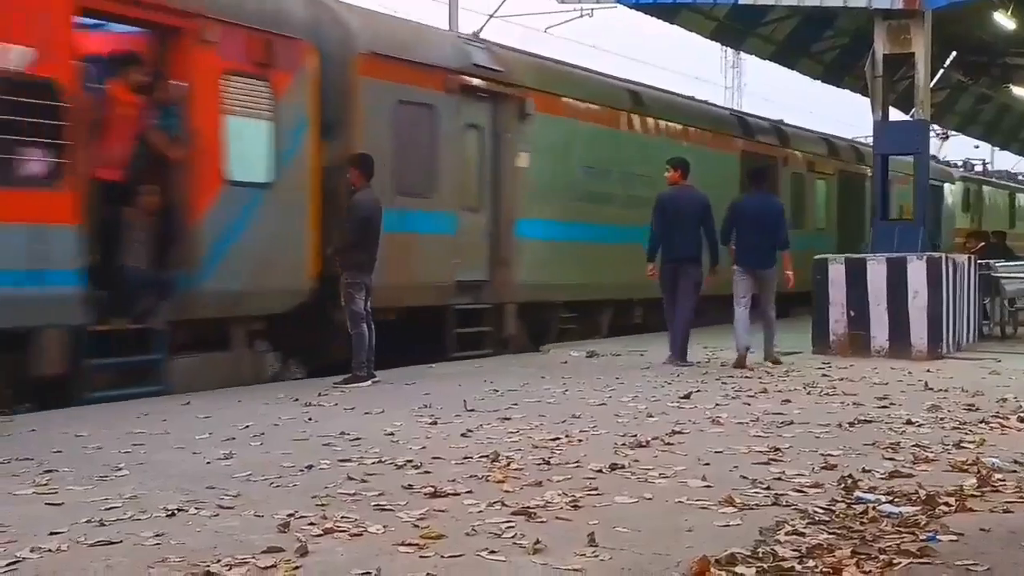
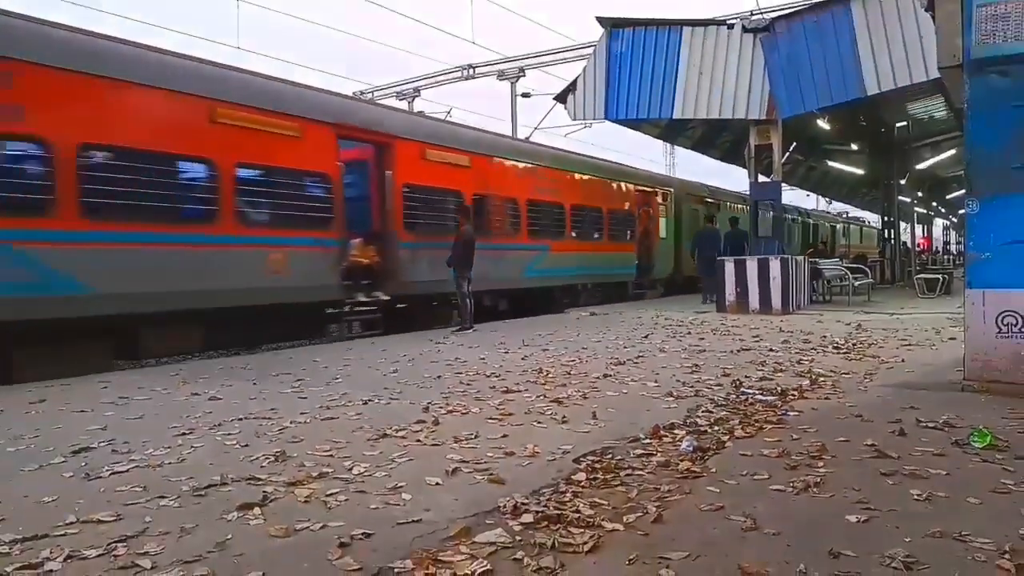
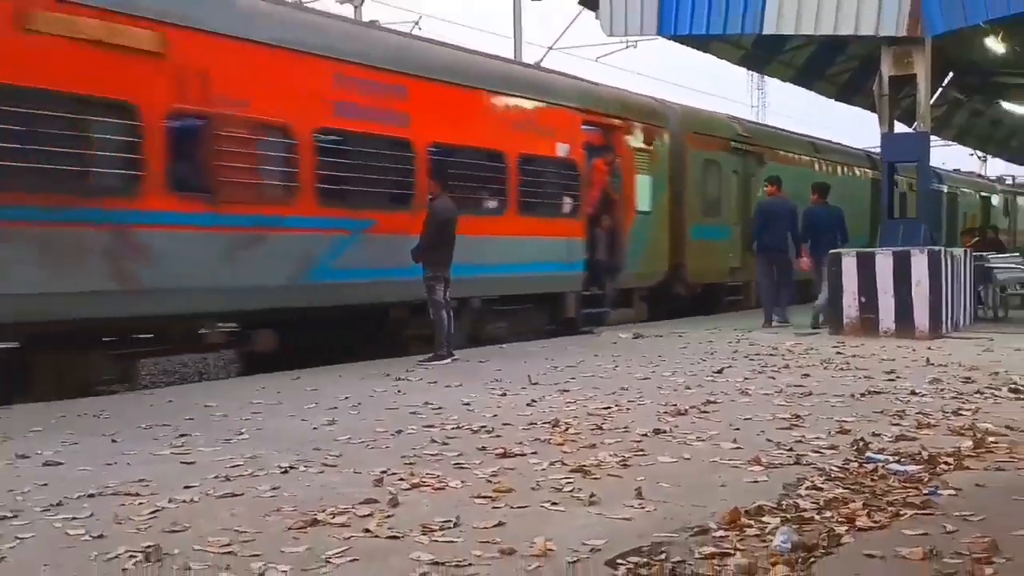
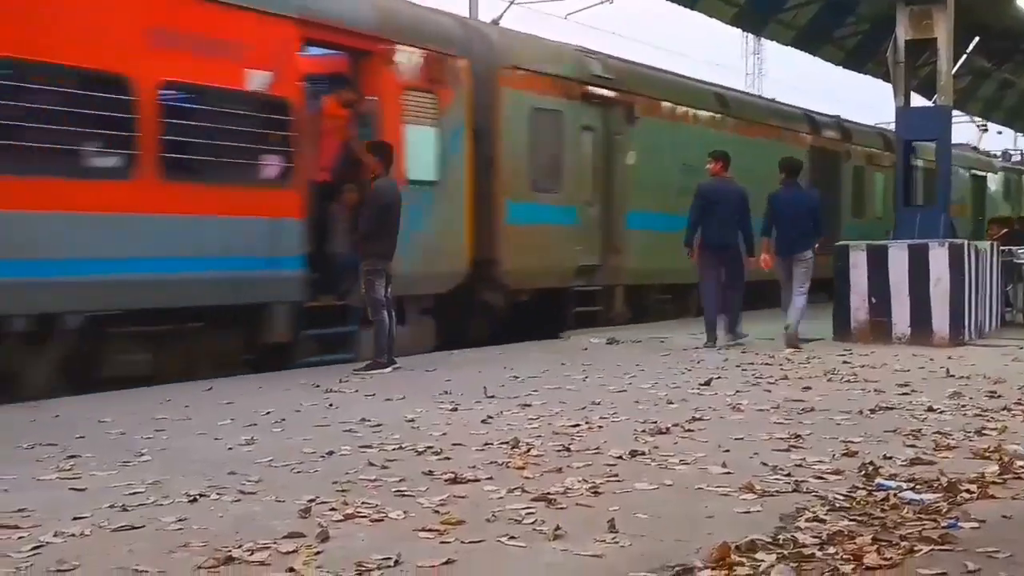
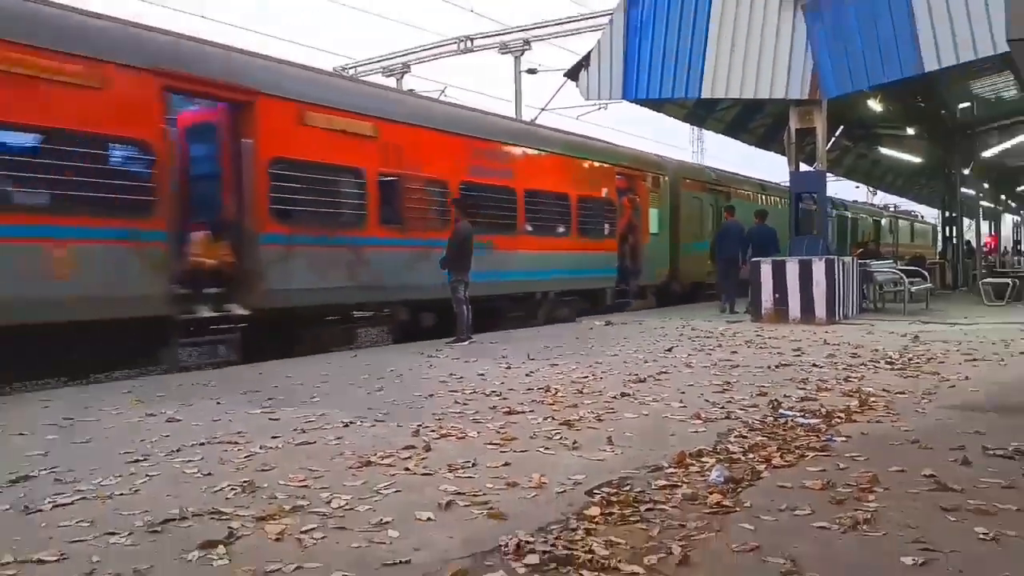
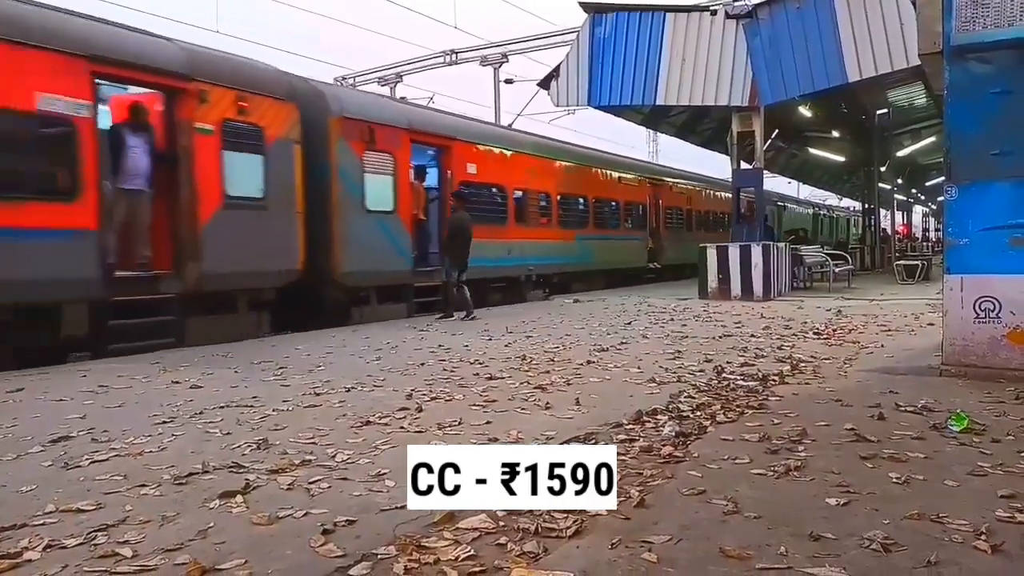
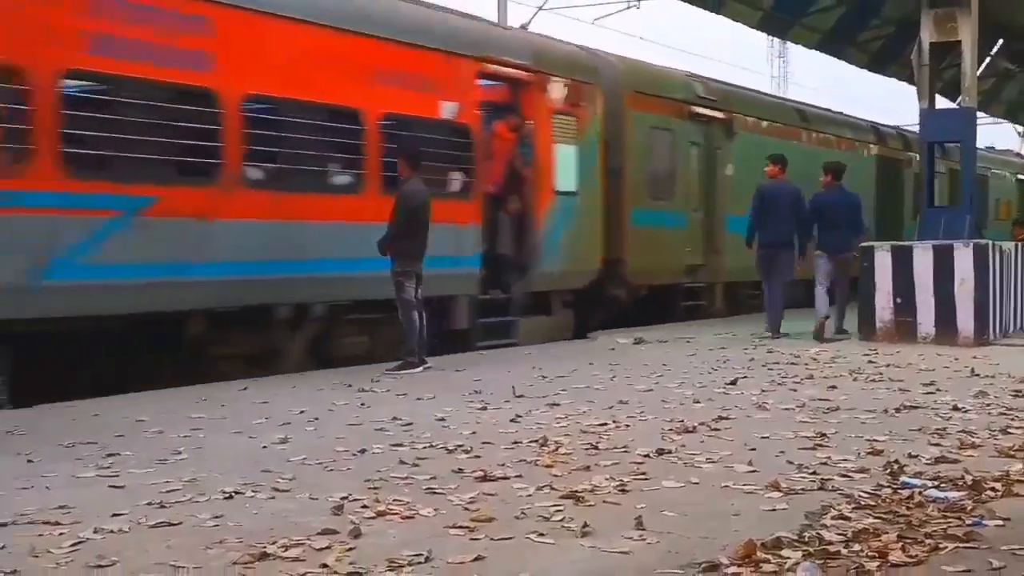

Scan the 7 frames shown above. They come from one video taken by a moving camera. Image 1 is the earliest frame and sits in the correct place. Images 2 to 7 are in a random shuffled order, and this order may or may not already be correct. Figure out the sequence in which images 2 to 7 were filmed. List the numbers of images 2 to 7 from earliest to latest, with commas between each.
4, 7, 3, 5, 2, 6
